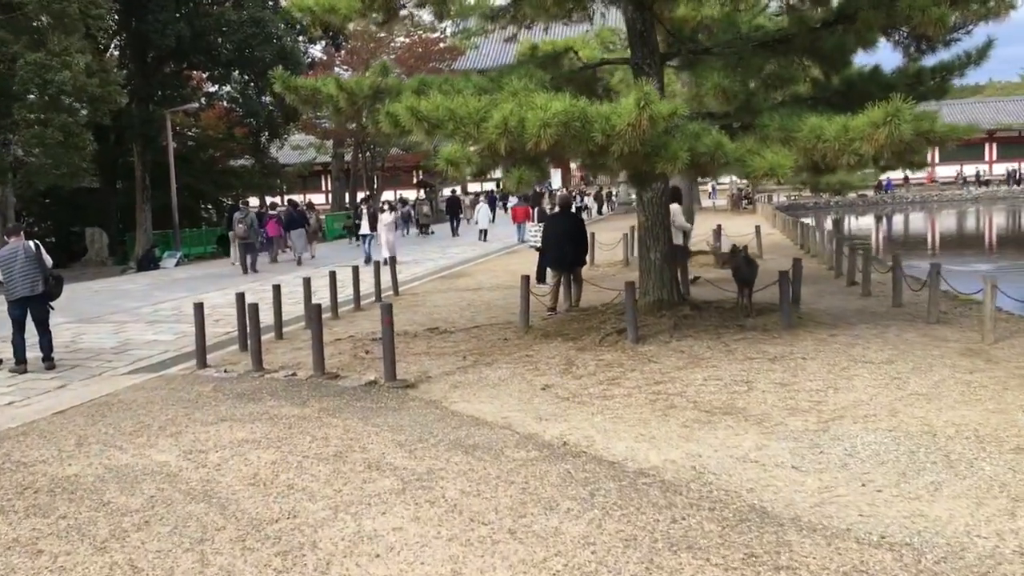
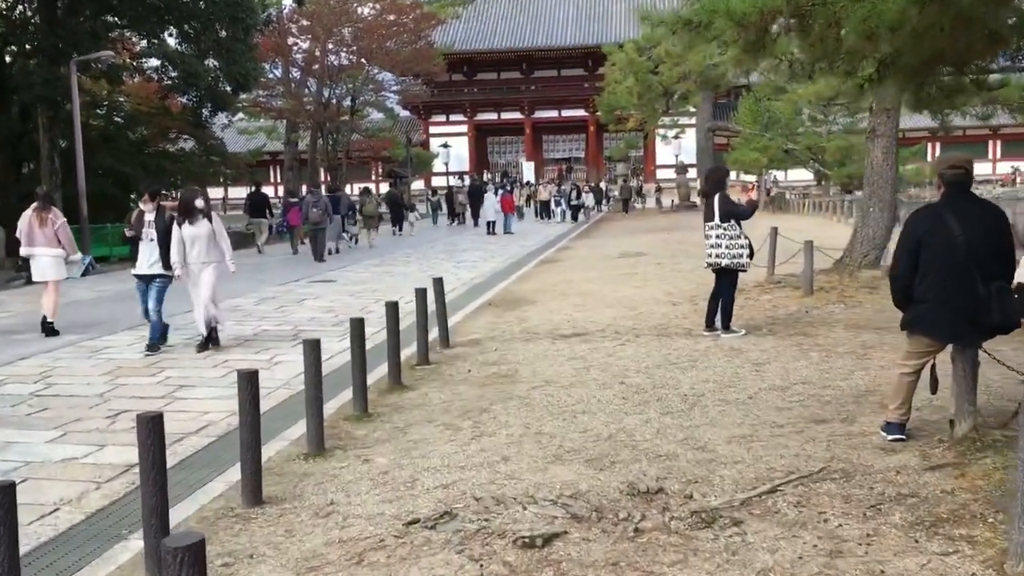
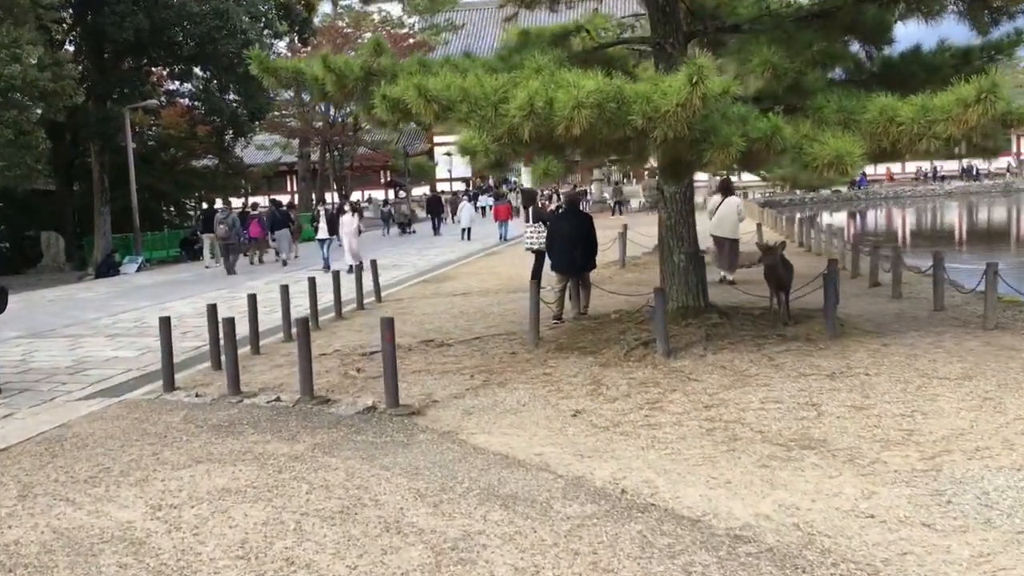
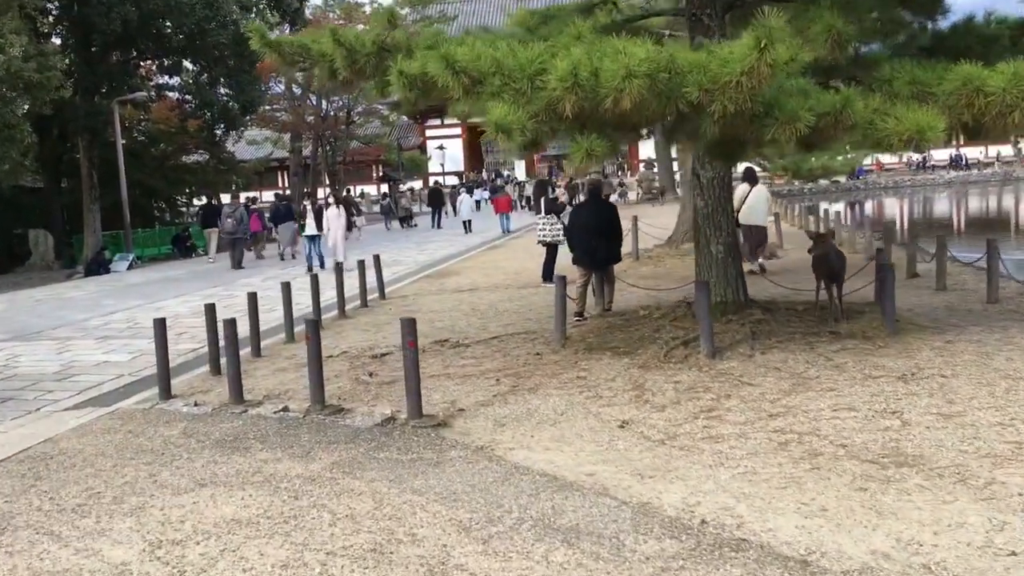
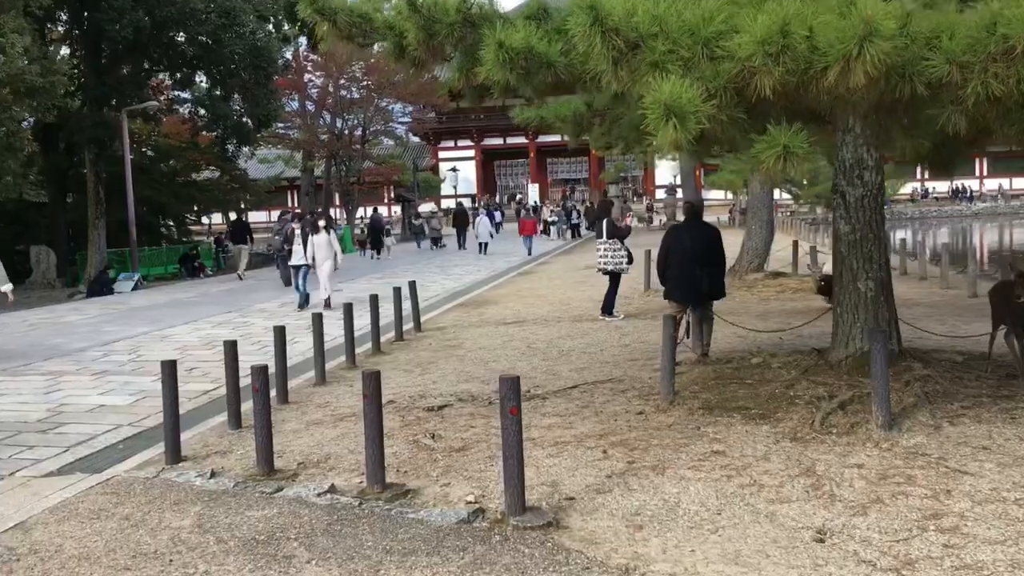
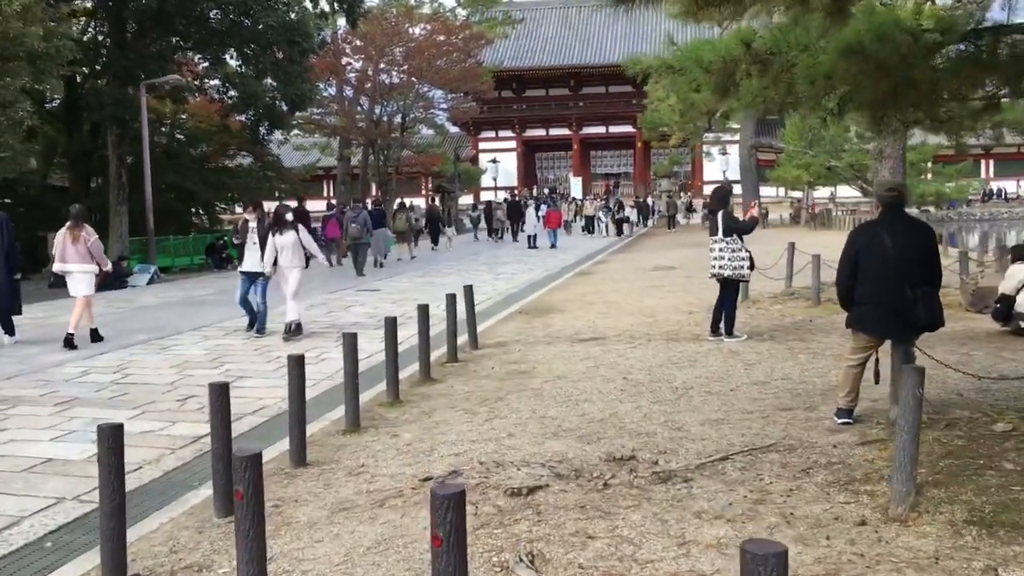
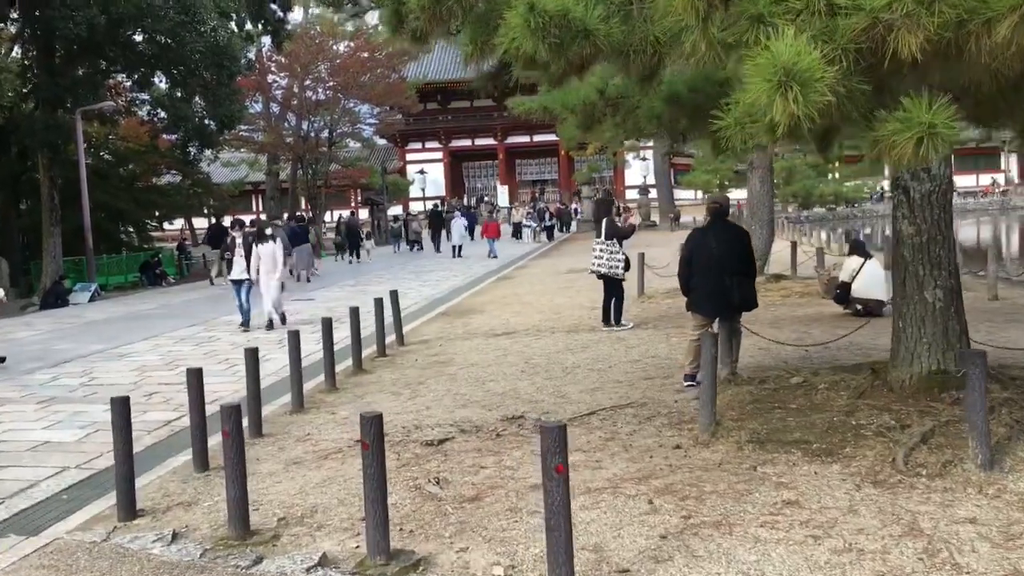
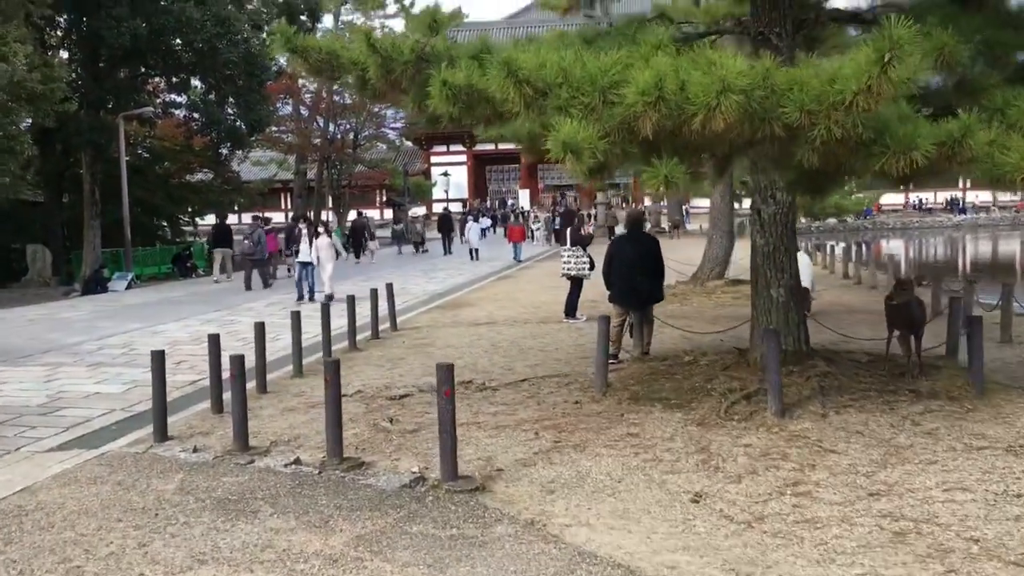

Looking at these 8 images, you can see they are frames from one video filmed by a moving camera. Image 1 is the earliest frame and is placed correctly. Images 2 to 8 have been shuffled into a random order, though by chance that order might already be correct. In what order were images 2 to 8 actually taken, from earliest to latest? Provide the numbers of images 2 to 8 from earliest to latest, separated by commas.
3, 4, 8, 5, 7, 6, 2
